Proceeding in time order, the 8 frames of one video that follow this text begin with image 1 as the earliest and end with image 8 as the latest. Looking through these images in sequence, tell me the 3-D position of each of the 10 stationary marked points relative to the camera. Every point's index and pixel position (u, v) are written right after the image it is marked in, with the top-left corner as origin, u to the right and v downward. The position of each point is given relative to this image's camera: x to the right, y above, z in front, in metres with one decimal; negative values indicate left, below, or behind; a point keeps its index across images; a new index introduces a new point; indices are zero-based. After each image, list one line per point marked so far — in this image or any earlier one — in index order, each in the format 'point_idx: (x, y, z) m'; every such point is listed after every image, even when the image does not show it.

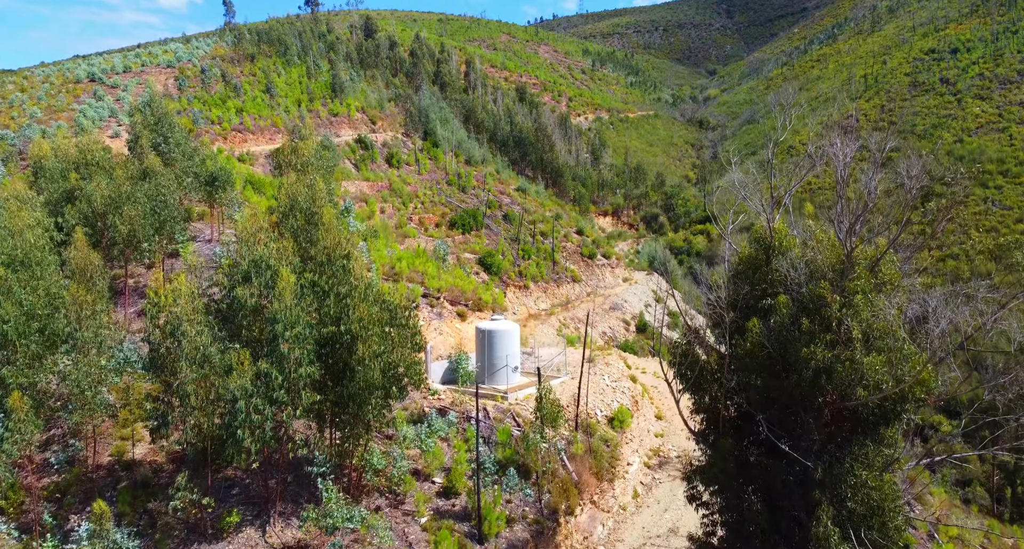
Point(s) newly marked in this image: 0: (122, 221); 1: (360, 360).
0: (-11.3, +1.6, +19.6) m
1: (-3.2, -1.8, +14.1) m
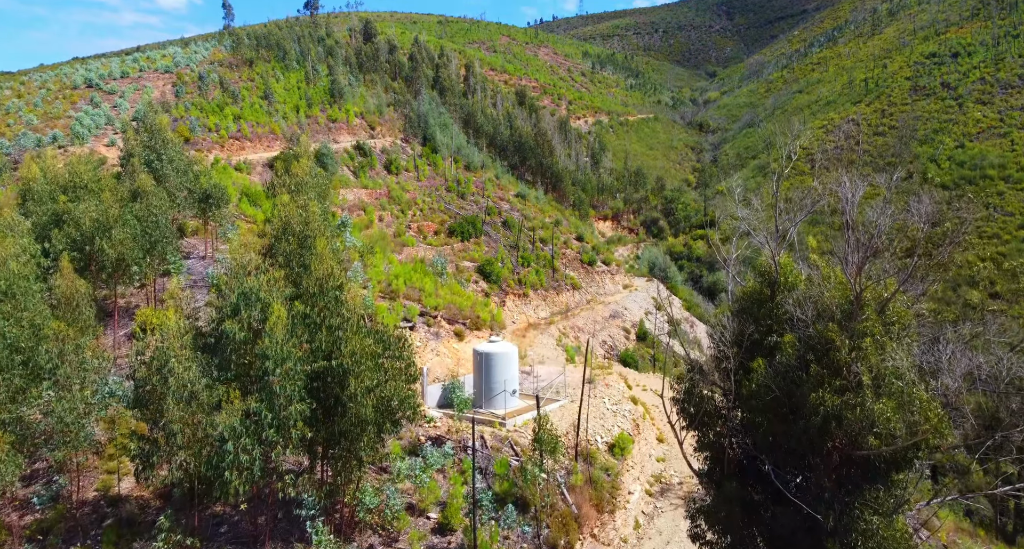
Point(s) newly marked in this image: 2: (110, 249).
0: (-11.4, +0.9, +19.1) m
1: (-3.3, -2.5, +13.7) m
2: (-11.4, +0.7, +19.1) m
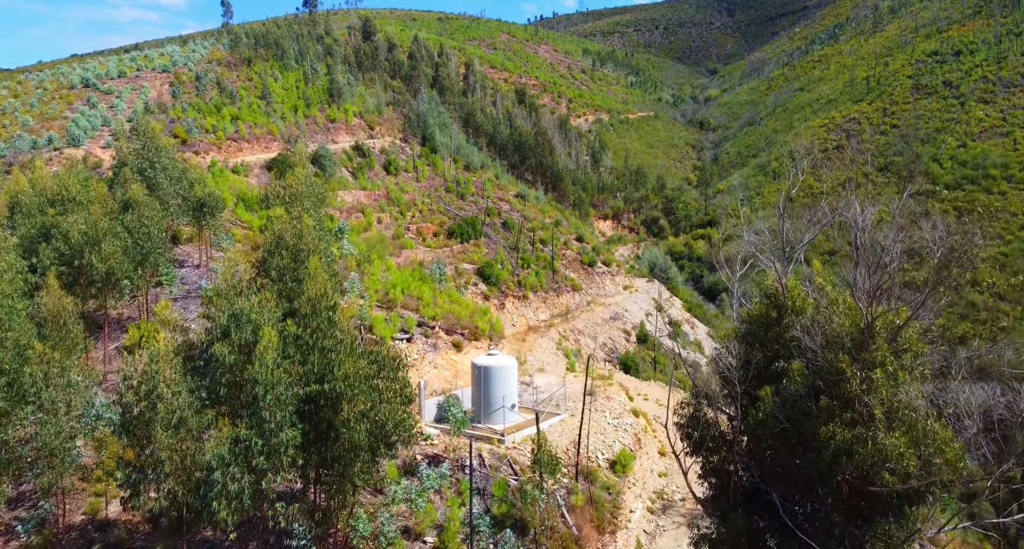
0: (-11.4, +0.5, +18.7) m
1: (-3.3, -2.9, +13.3) m
2: (-11.4, +0.3, +18.6) m
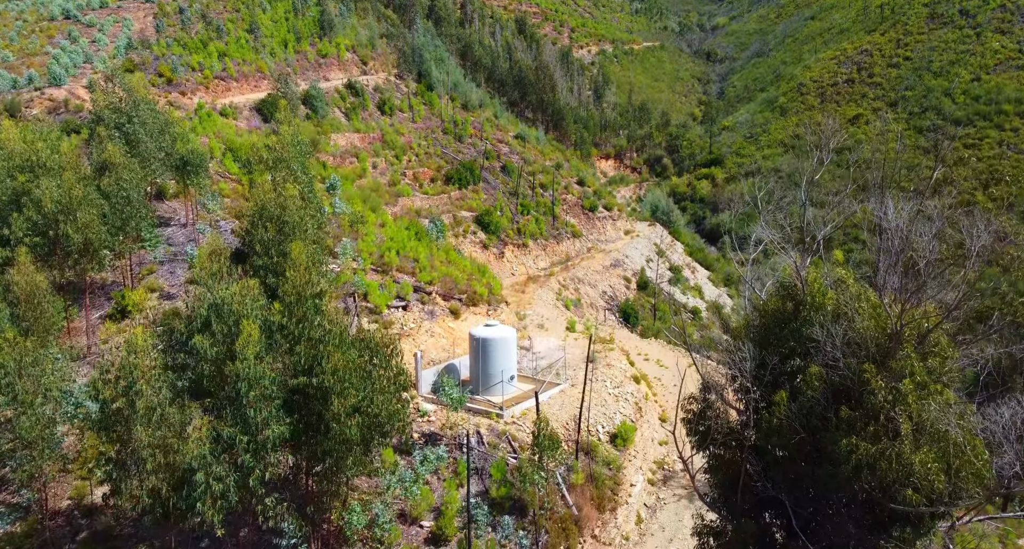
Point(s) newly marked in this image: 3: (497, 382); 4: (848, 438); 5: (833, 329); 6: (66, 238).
0: (-11.4, +1.2, +17.7) m
1: (-3.3, -2.6, +12.6) m
2: (-11.4, +1.1, +17.7) m
3: (-0.4, -3.1, +19.5) m
4: (+5.2, -2.5, +10.4) m
5: (+5.4, -0.9, +11.4) m
6: (-11.7, +1.0, +17.7) m
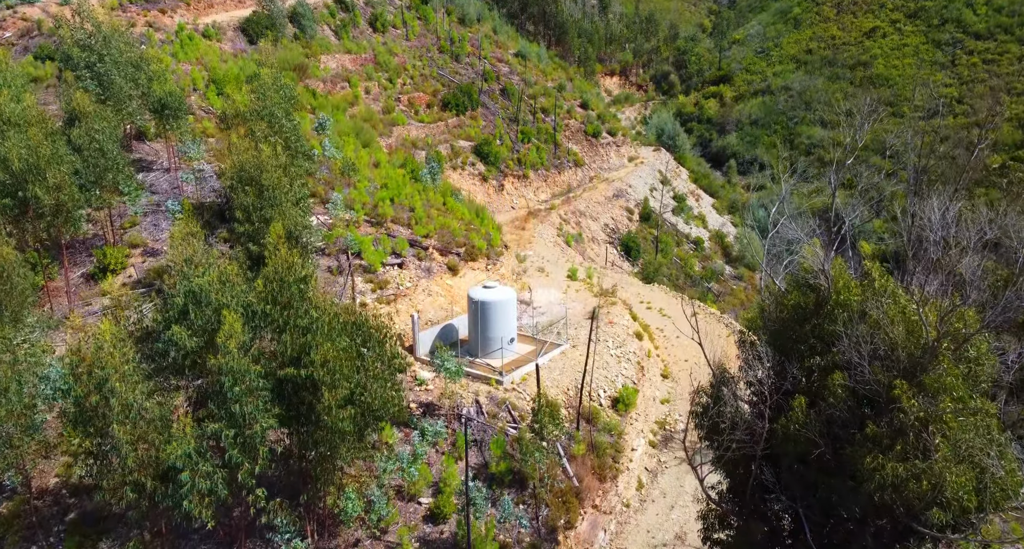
0: (-11.5, +2.1, +16.5) m
1: (-3.3, -2.4, +12.0) m
2: (-11.4, +1.9, +16.6) m
3: (-0.5, -2.0, +18.9) m
4: (+5.2, -2.6, +9.8) m
5: (+5.4, -0.8, +10.6) m
6: (-11.7, +1.9, +16.6) m
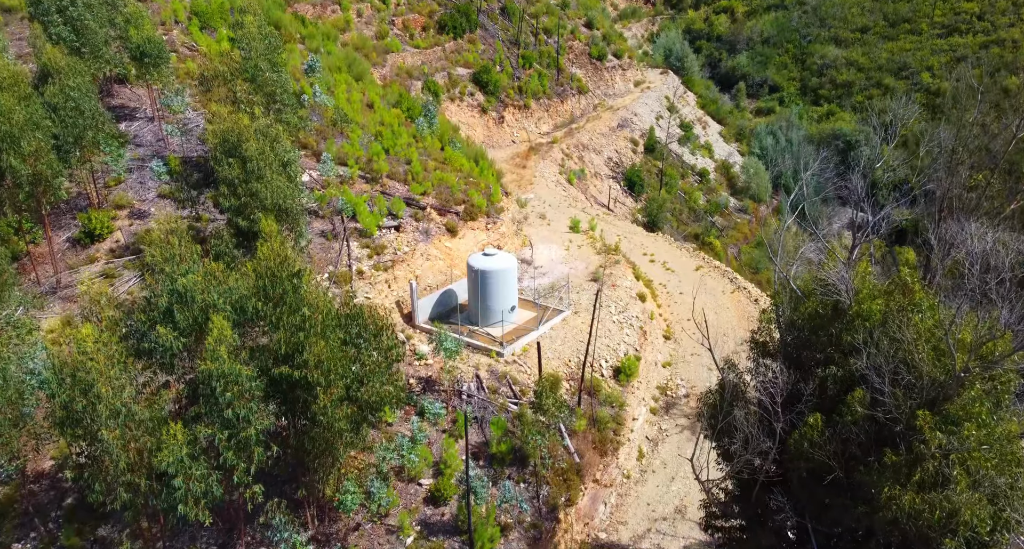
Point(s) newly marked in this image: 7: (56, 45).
0: (-11.4, +2.7, +15.6) m
1: (-3.3, -2.4, +11.7) m
2: (-11.4, +2.5, +15.6) m
3: (-0.4, -1.1, +18.5) m
4: (+5.3, -2.8, +9.5) m
5: (+5.4, -1.0, +10.1) m
6: (-11.7, +2.5, +15.7) m
7: (-12.5, +6.4, +18.4) m
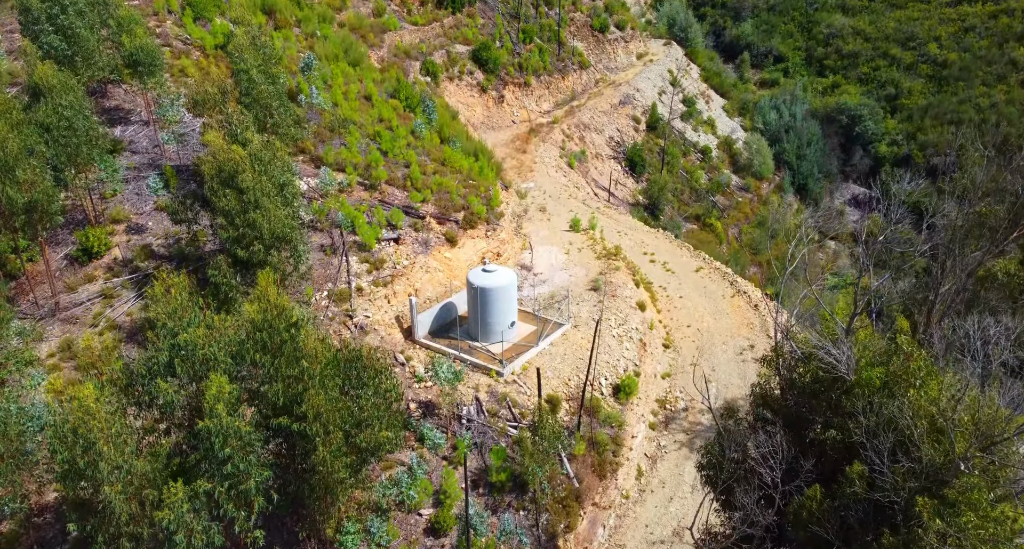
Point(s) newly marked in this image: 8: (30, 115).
0: (-11.4, +2.0, +15.3) m
1: (-3.3, -3.2, +11.7) m
2: (-11.4, +1.9, +15.3) m
3: (-0.4, -1.5, +18.4) m
4: (+5.3, -3.9, +9.6) m
5: (+5.4, -2.0, +10.0) m
6: (-11.7, +1.8, +15.3) m
7: (-12.5, +6.0, +17.9) m
8: (-12.0, +4.0, +16.6) m
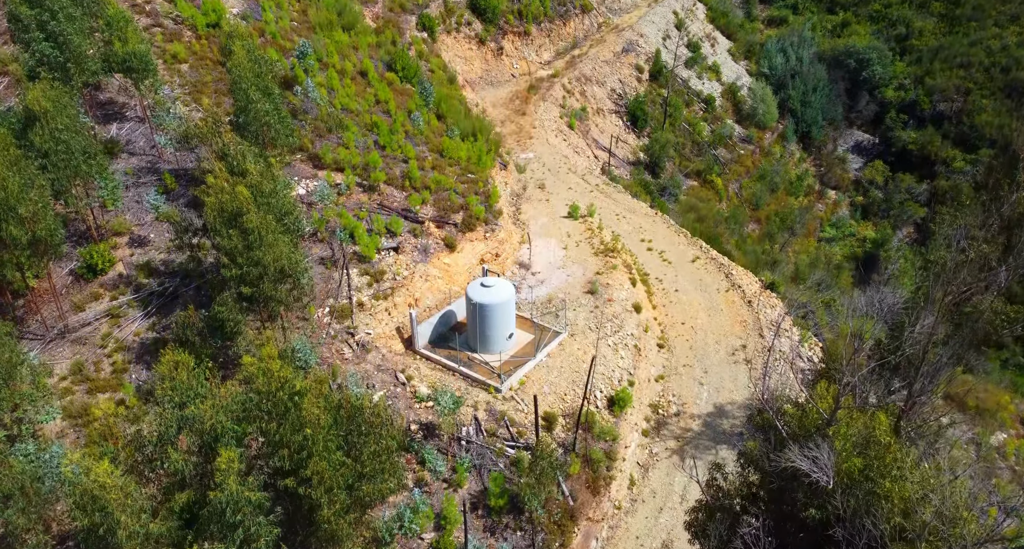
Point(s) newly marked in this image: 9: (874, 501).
0: (-11.4, +1.3, +15.1) m
1: (-3.3, -4.5, +12.3) m
2: (-11.4, +1.2, +15.2) m
3: (-0.5, -2.0, +18.7) m
4: (+5.2, -5.4, +10.3) m
5: (+5.4, -3.6, +10.5) m
6: (-11.7, +1.1, +15.2) m
7: (-12.4, +5.5, +17.2) m
8: (-12.0, +3.4, +16.2) m
9: (+5.6, -3.4, +10.4) m
